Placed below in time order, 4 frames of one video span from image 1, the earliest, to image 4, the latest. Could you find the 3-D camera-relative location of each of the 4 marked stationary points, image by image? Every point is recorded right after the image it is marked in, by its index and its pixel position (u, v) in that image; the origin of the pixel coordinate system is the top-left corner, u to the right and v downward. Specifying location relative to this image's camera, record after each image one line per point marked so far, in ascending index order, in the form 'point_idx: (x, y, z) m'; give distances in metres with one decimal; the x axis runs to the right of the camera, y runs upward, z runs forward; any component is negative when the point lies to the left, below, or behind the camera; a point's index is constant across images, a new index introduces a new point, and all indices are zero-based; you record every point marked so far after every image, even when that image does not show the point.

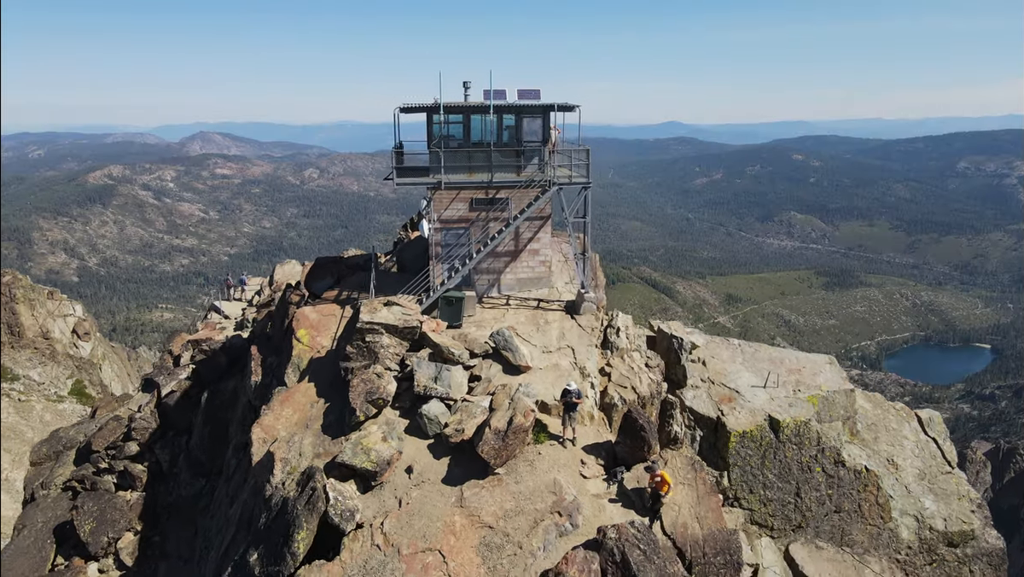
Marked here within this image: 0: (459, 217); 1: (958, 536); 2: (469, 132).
0: (-1.3, +1.8, +17.1) m
1: (+8.7, -4.7, +13.5) m
2: (-1.0, +3.9, +17.2) m
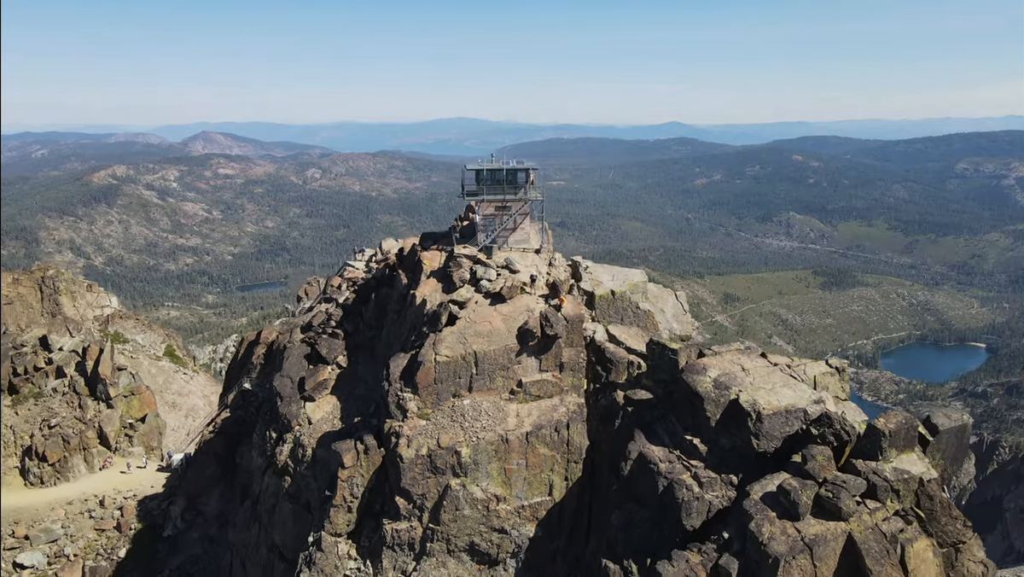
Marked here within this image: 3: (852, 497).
0: (-1.2, +4.1, +37.2) m
1: (+8.7, -2.4, +33.5) m
2: (-1.0, +6.2, +37.3) m
3: (+10.2, -6.3, +20.0) m
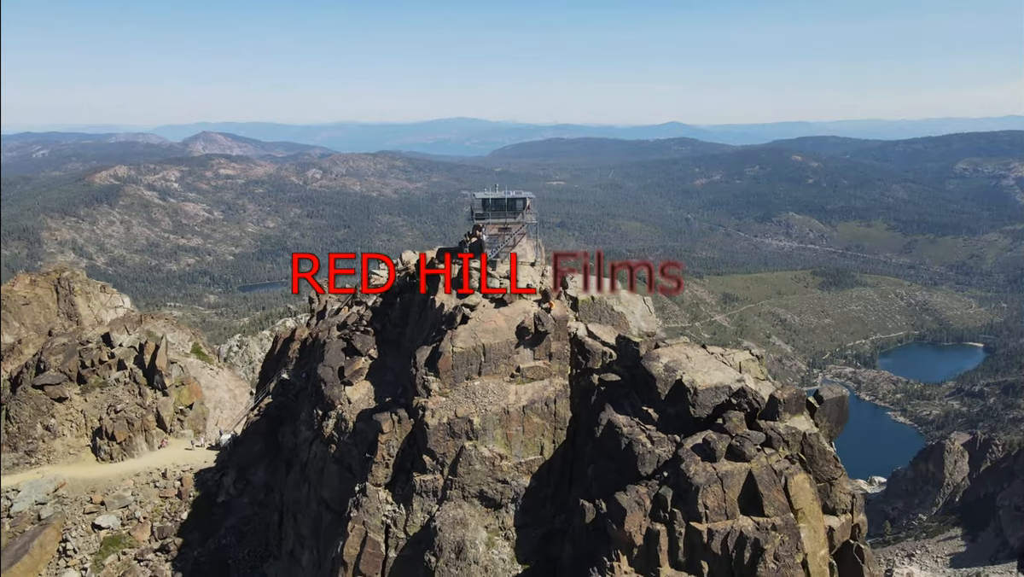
0: (-1.2, +3.7, +45.3) m
1: (+8.7, -2.7, +41.6) m
2: (-1.0, +5.8, +45.4) m
3: (+10.2, -6.7, +28.1) m
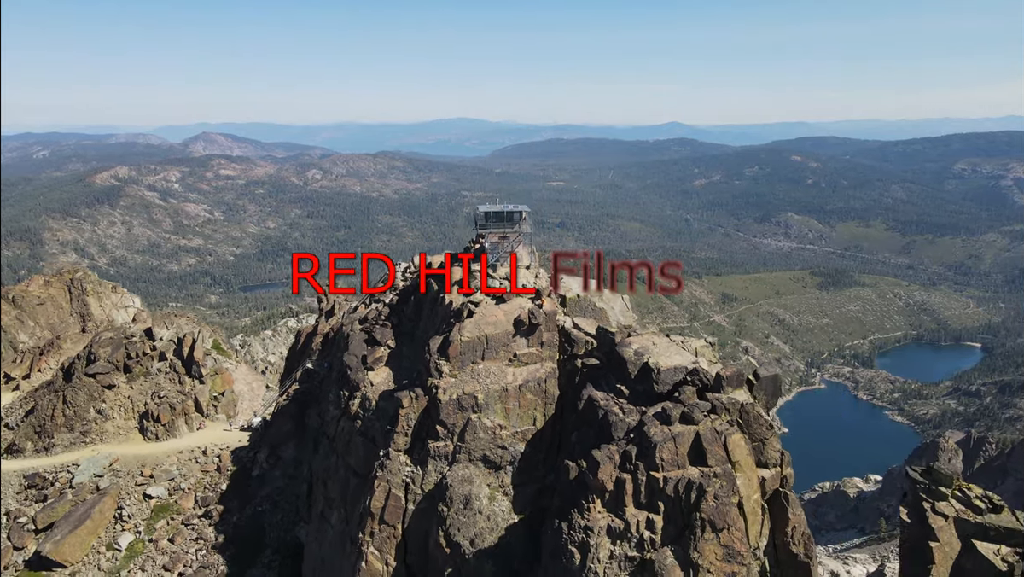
0: (-1.4, +3.7, +52.6) m
1: (+8.6, -2.7, +49.0) m
2: (-1.1, +5.9, +52.7) m
3: (+10.1, -6.6, +35.5) m
